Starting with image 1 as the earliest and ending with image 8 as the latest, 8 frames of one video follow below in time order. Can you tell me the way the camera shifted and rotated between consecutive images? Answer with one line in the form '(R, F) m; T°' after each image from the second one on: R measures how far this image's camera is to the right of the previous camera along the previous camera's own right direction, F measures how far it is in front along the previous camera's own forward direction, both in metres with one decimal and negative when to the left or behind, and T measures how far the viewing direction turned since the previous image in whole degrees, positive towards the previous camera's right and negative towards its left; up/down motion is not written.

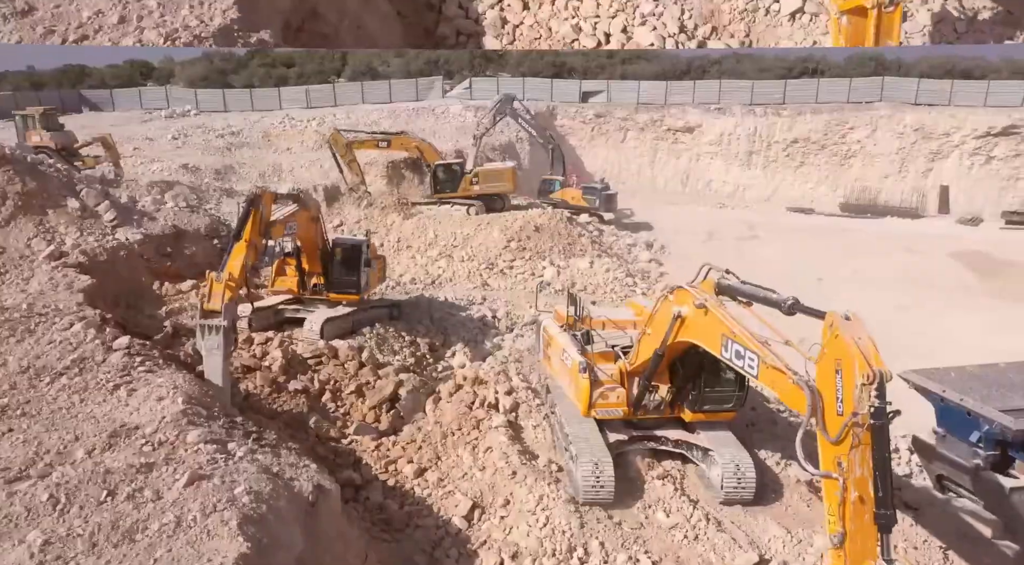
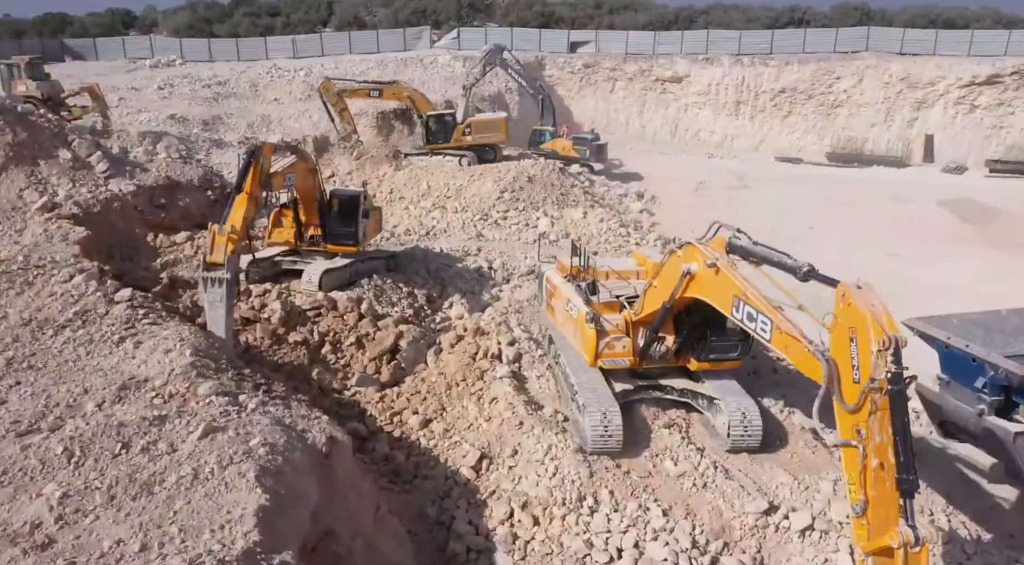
(-0.2, +0.1) m; +1°
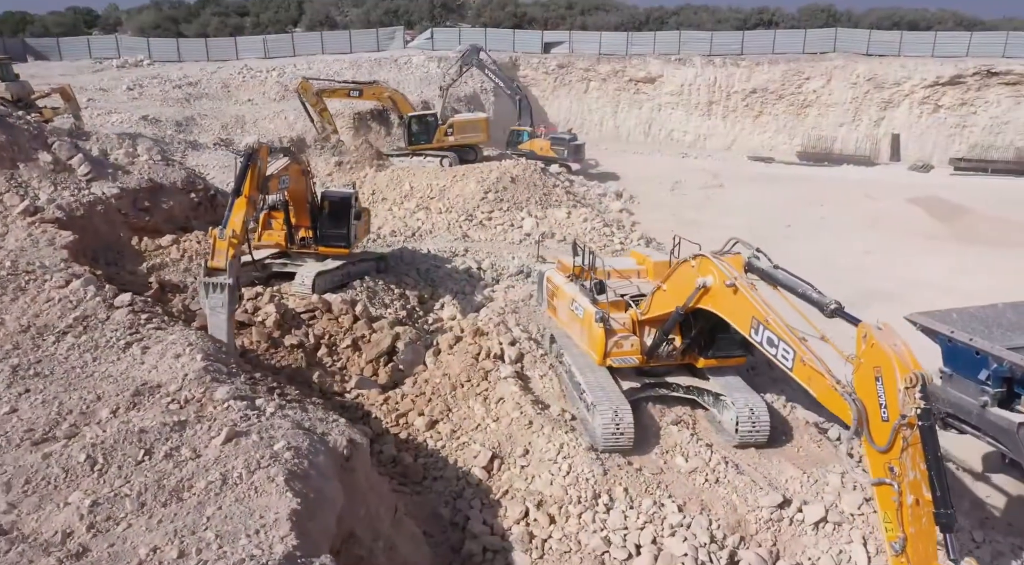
(-0.3, 0.0) m; +2°
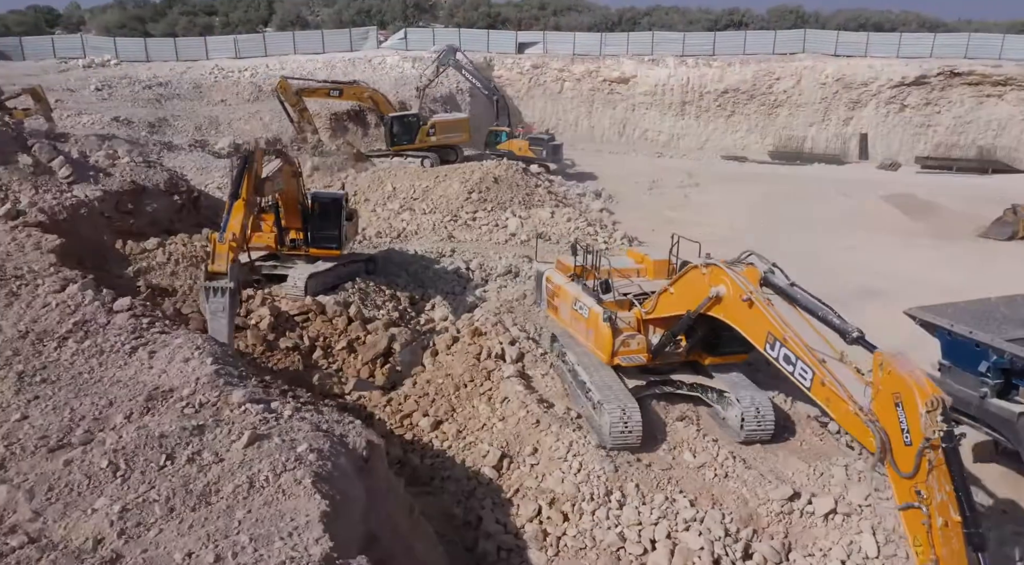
(-0.3, 0.0) m; +2°
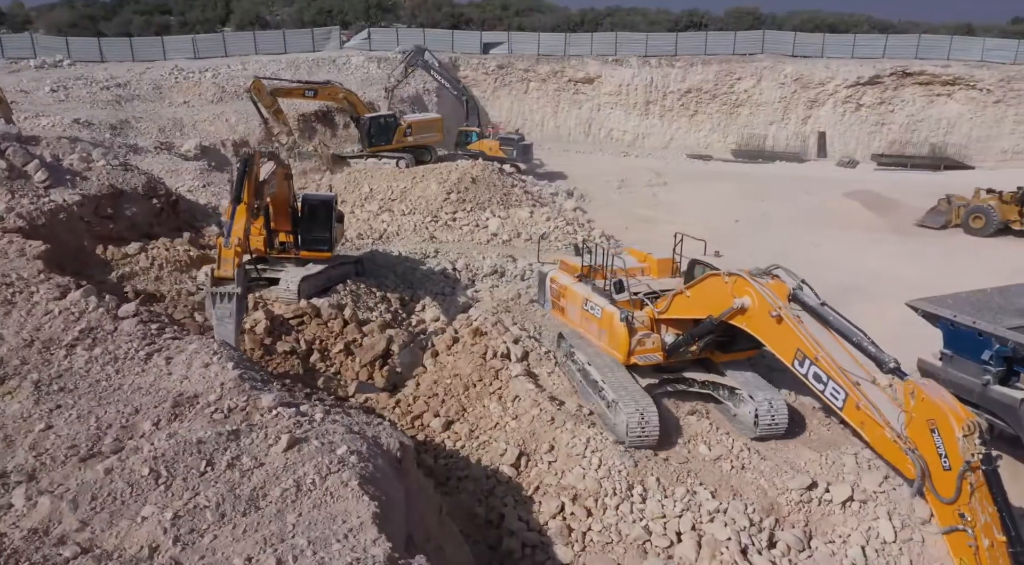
(-0.4, 0.0) m; +3°
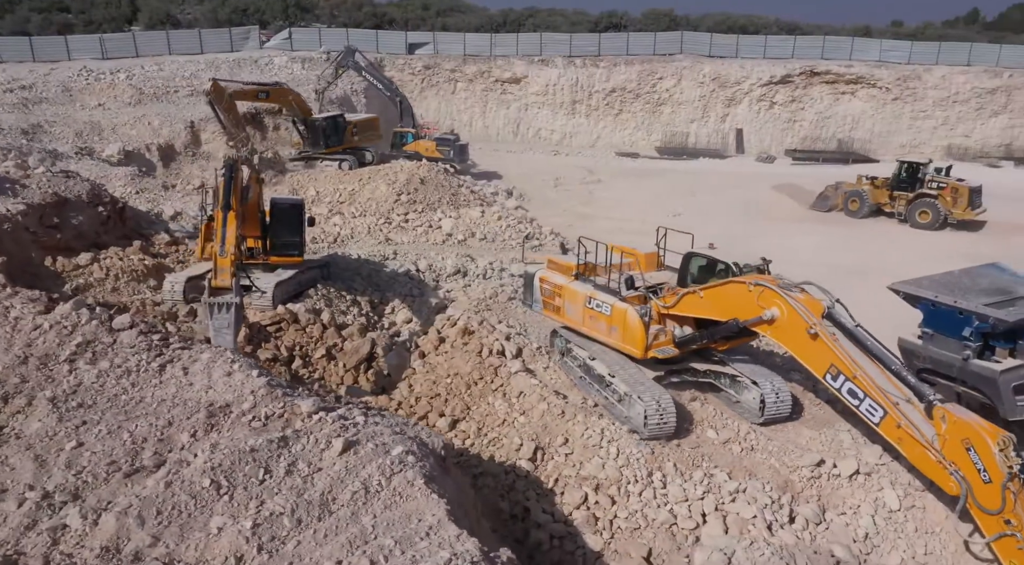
(-0.7, -0.1) m; +5°
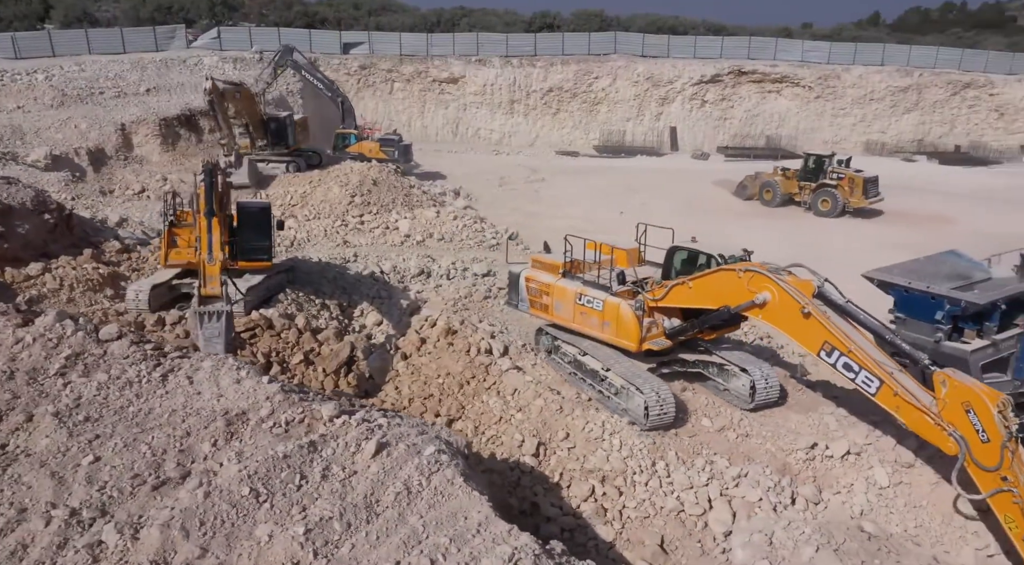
(-0.5, 0.0) m; +5°
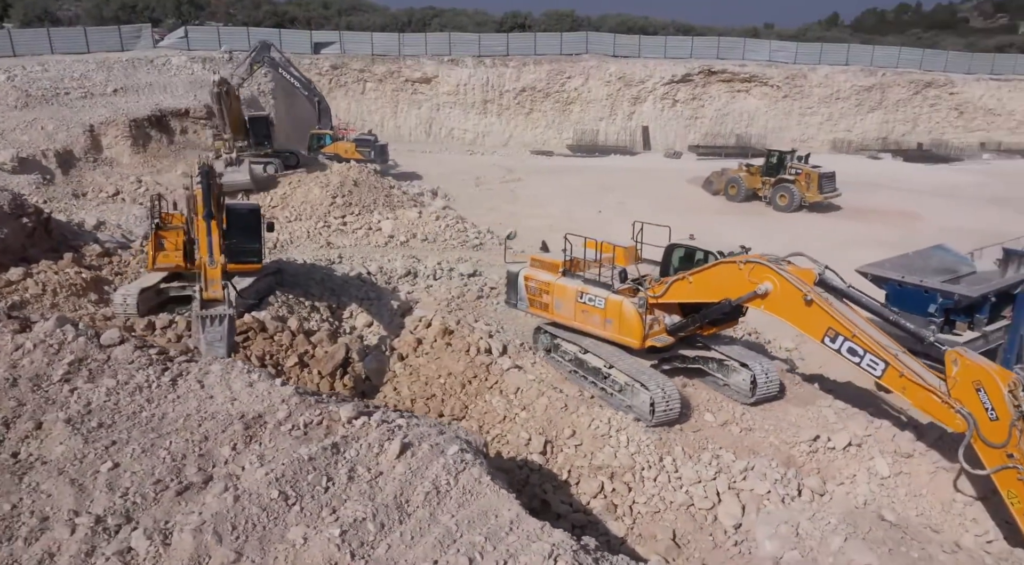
(-0.3, 0.0) m; +2°
